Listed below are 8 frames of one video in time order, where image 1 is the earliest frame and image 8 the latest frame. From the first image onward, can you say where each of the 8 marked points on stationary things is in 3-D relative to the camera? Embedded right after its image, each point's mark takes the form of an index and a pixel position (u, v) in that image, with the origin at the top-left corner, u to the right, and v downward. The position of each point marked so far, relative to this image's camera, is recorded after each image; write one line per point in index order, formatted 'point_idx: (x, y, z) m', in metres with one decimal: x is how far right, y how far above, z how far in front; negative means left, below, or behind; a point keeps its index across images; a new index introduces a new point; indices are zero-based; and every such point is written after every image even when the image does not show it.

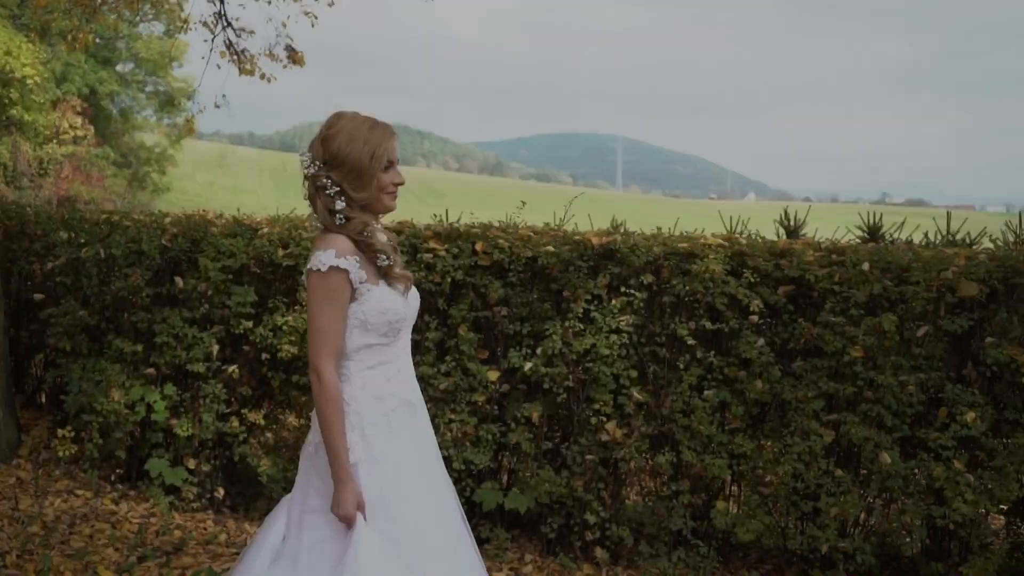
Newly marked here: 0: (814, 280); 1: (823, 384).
0: (+1.4, 0.0, +4.7) m
1: (+1.4, -0.4, +4.7) m
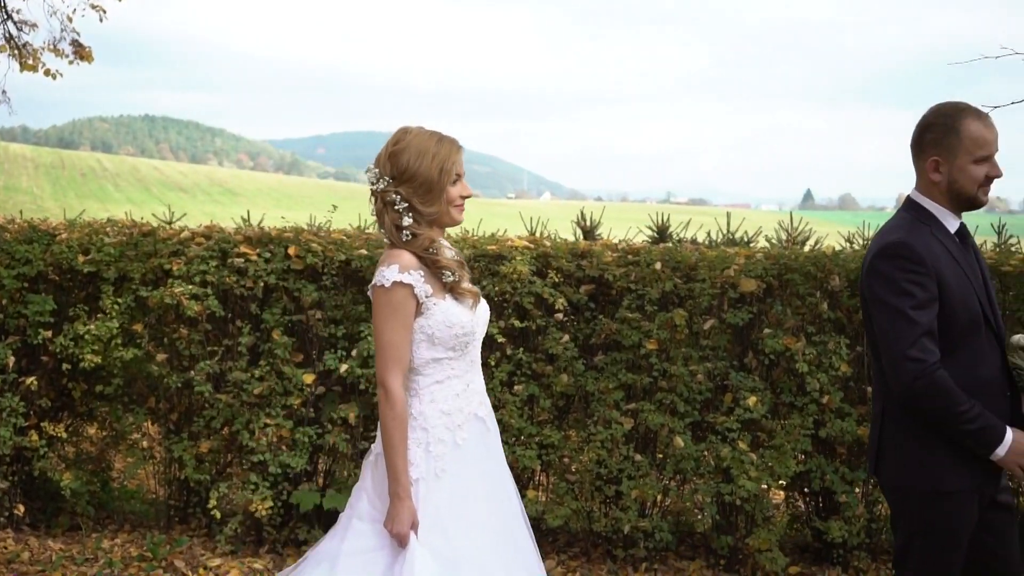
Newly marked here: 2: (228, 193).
0: (+0.5, 0.0, +5.0) m
1: (+0.5, -0.4, +5.1) m
2: (-3.5, +1.2, +12.8) m
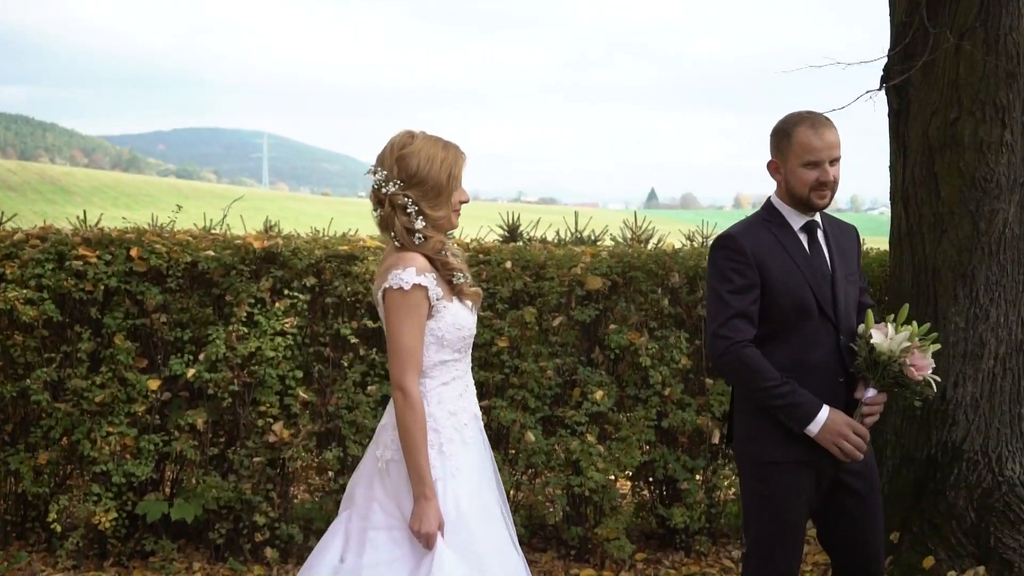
0: (-0.2, 0.0, +5.1) m
1: (-0.2, -0.4, +5.2) m
2: (-5.3, +1.1, +12.3) m
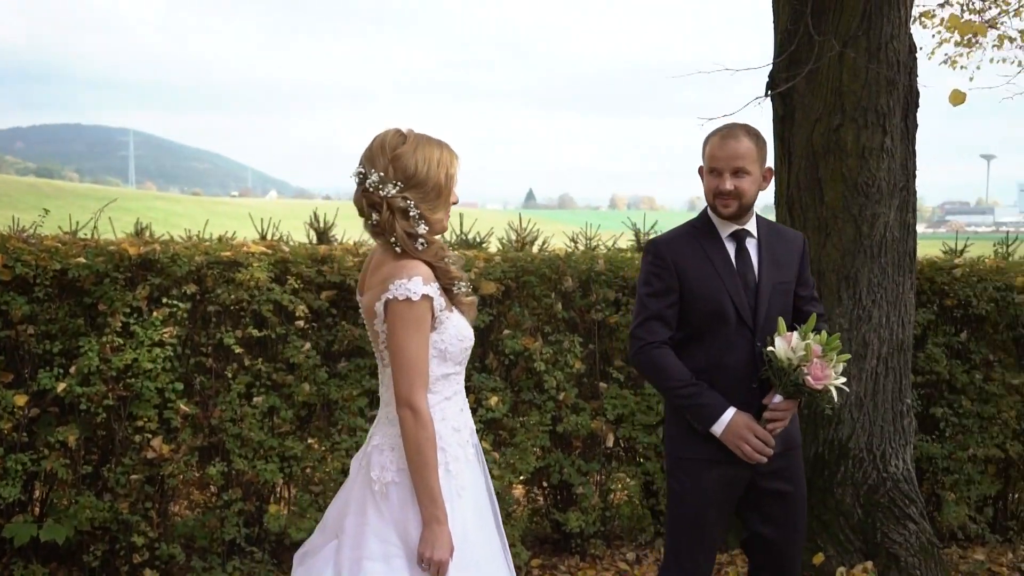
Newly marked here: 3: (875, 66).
0: (-0.7, 0.0, +5.0) m
1: (-0.7, -0.4, +5.0) m
2: (-6.6, +1.1, +11.5) m
3: (+1.7, +1.0, +4.9) m
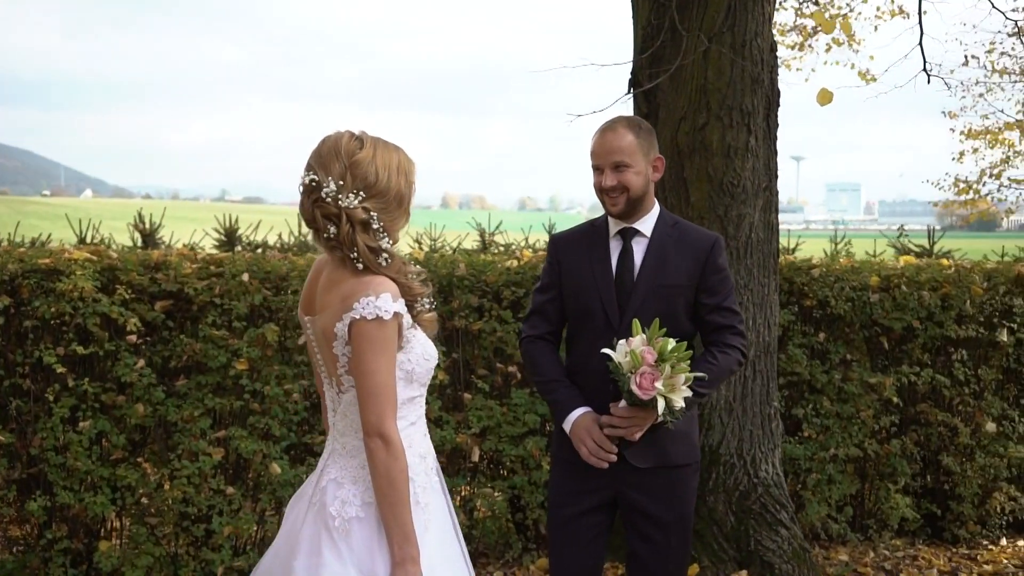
0: (-1.4, 0.0, +4.5) m
1: (-1.3, -0.5, +4.6) m
2: (-8.2, +0.9, +10.0) m
3: (+1.0, +1.0, +4.8) m
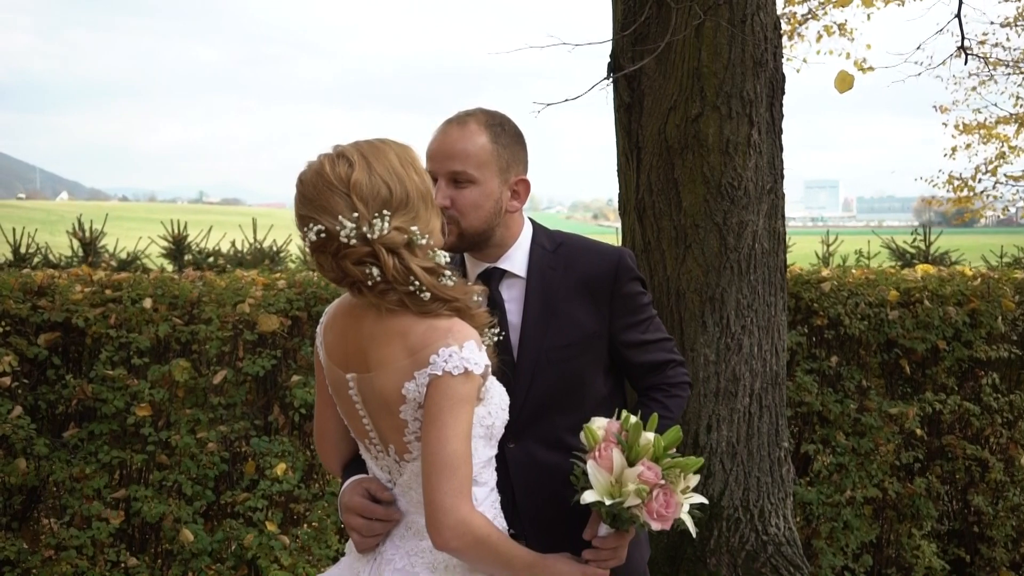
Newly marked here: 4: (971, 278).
0: (-1.5, -0.1, +3.7) m
1: (-1.5, -0.6, +3.8) m
2: (-8.5, +0.8, +9.1) m
3: (+0.9, +0.9, +4.0) m
4: (+2.2, 0.0, +5.1) m
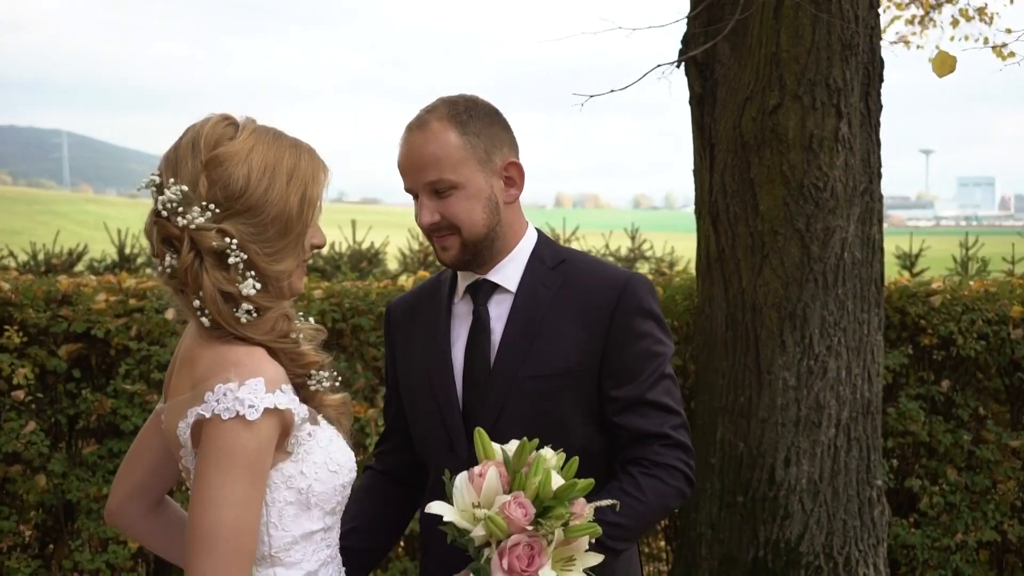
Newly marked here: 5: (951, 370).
0: (-1.4, -0.2, +3.5) m
1: (-1.3, -0.6, +3.6) m
2: (-7.6, +0.8, +9.7) m
3: (+1.1, +0.9, +3.5) m
4: (+2.5, 0.0, +4.4) m
5: (+1.8, -0.3, +4.2) m
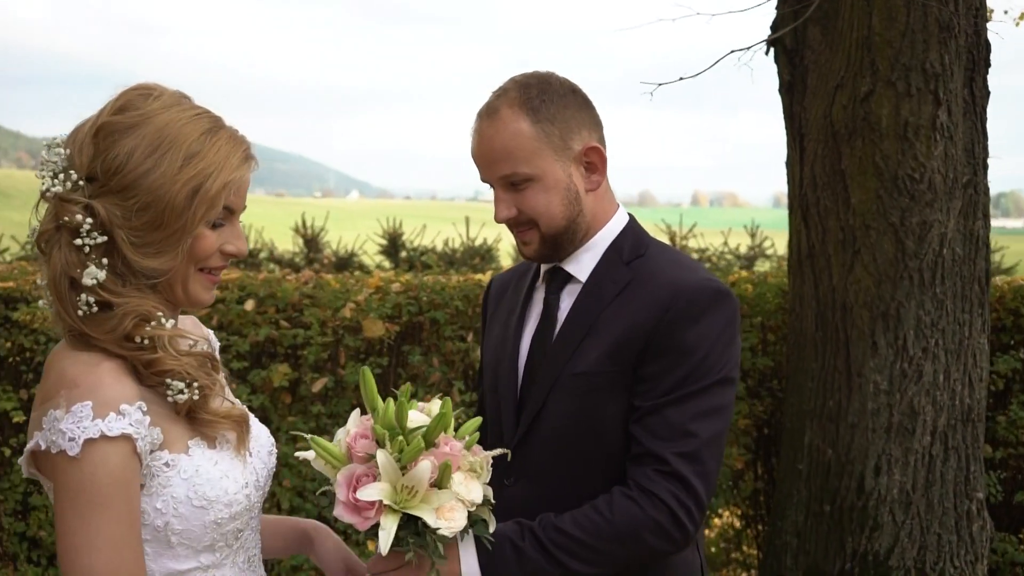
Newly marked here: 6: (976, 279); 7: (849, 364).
0: (-1.1, -0.1, +3.6) m
1: (-1.1, -0.6, +3.7) m
2: (-6.5, +0.9, +10.6) m
3: (+1.3, +0.9, +3.3) m
4: (+2.9, 0.0, +4.0) m
5: (+2.1, -0.3, +3.9) m
6: (+1.6, 0.0, +3.5) m
7: (+1.1, -0.3, +3.5) m
